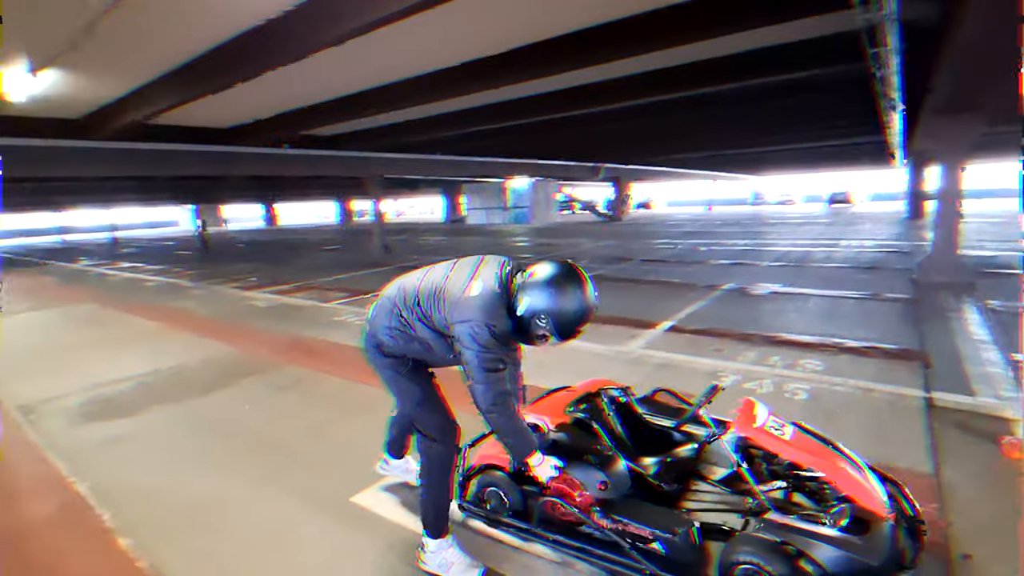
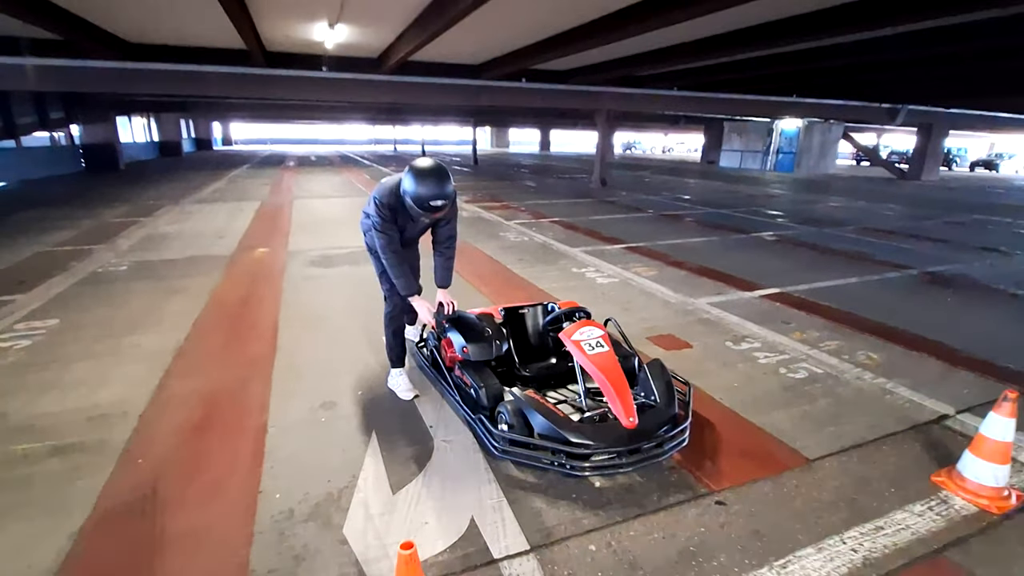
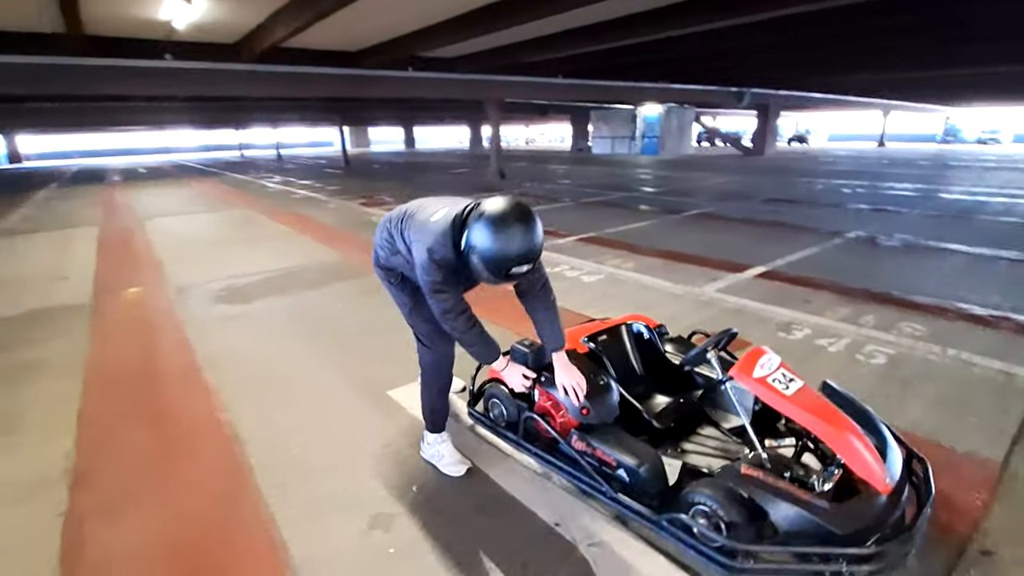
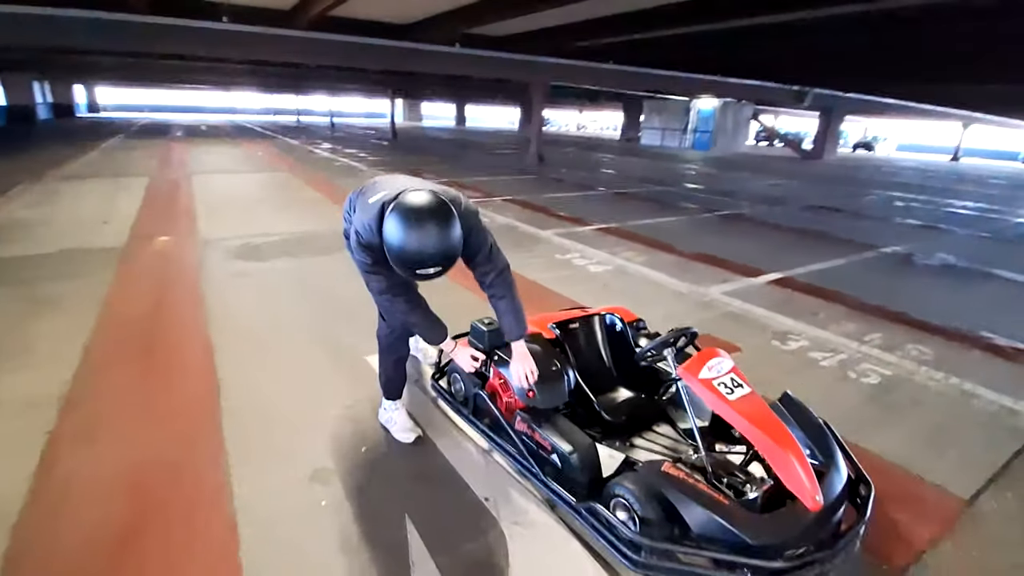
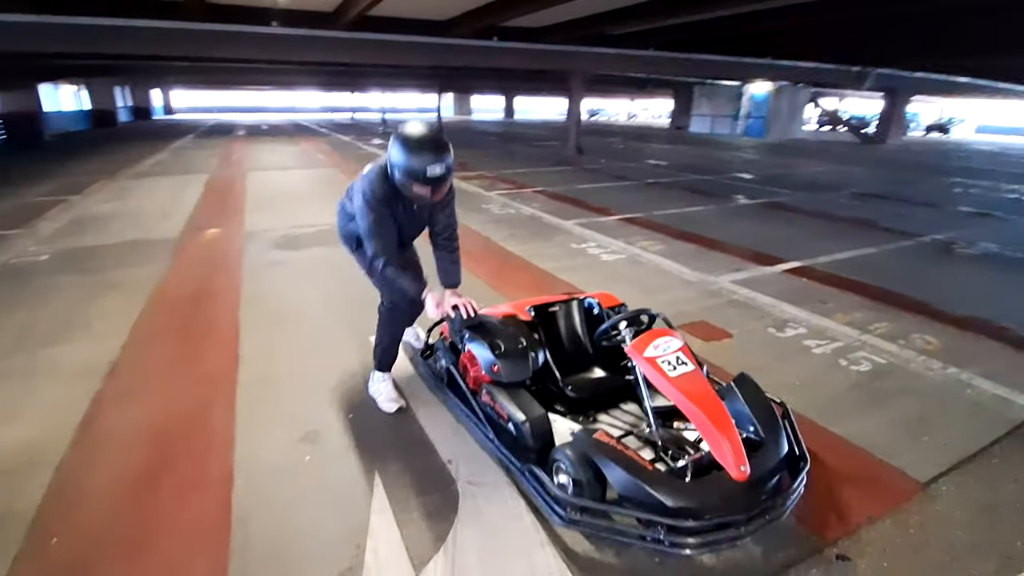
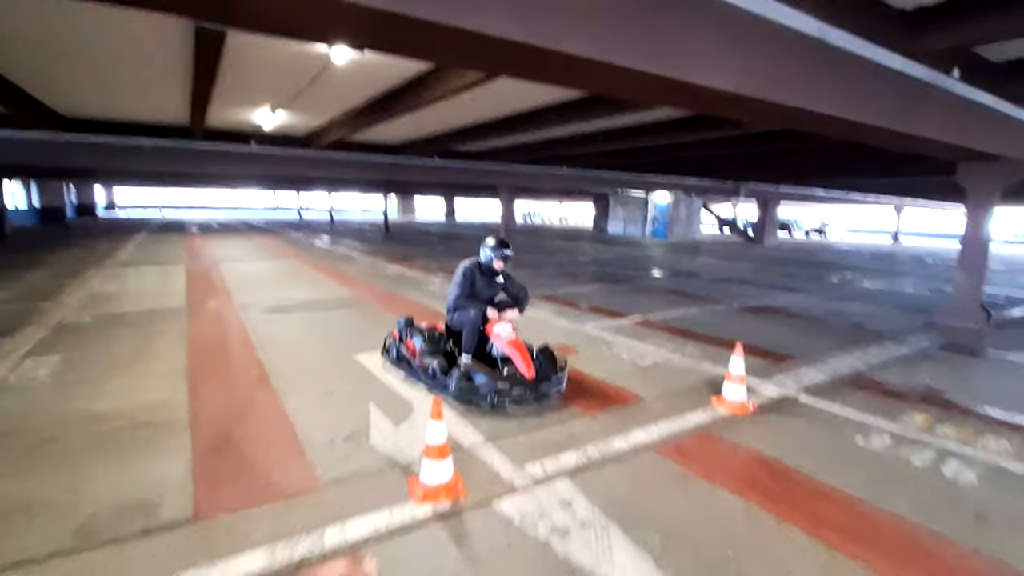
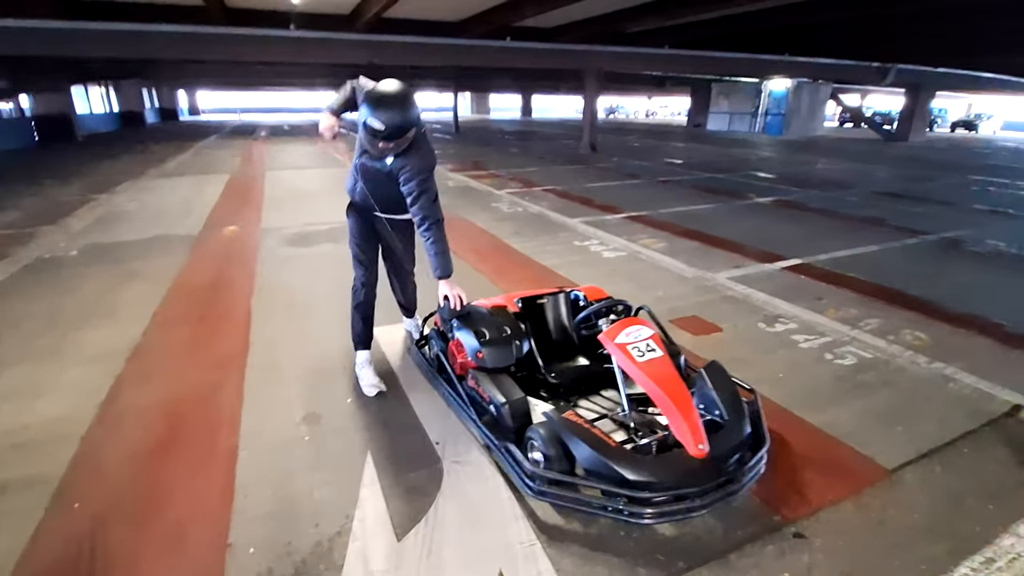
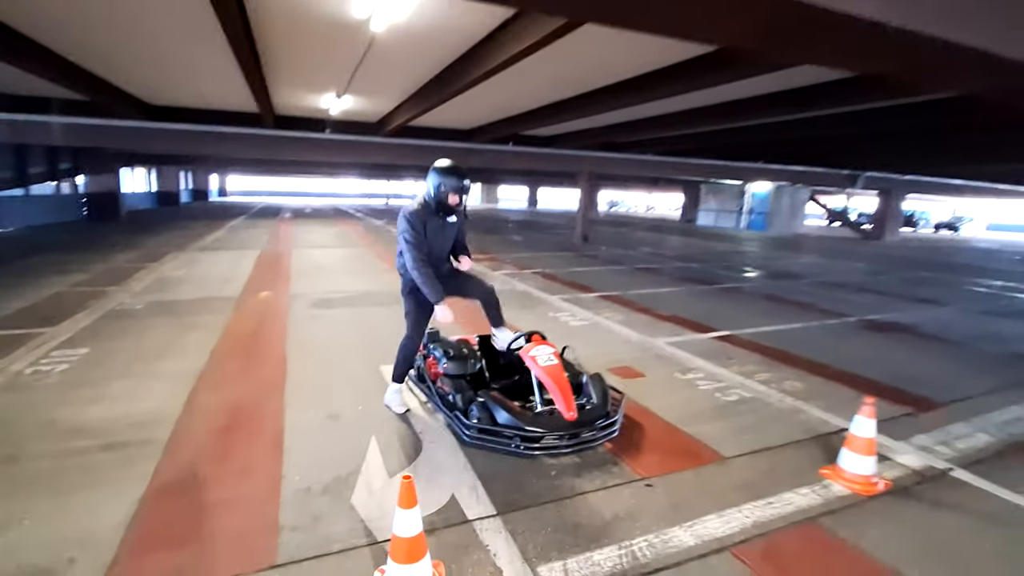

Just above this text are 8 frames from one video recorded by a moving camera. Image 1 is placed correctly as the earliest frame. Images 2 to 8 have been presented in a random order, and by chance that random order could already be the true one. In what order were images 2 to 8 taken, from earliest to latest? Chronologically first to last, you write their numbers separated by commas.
3, 4, 5, 7, 2, 8, 6
